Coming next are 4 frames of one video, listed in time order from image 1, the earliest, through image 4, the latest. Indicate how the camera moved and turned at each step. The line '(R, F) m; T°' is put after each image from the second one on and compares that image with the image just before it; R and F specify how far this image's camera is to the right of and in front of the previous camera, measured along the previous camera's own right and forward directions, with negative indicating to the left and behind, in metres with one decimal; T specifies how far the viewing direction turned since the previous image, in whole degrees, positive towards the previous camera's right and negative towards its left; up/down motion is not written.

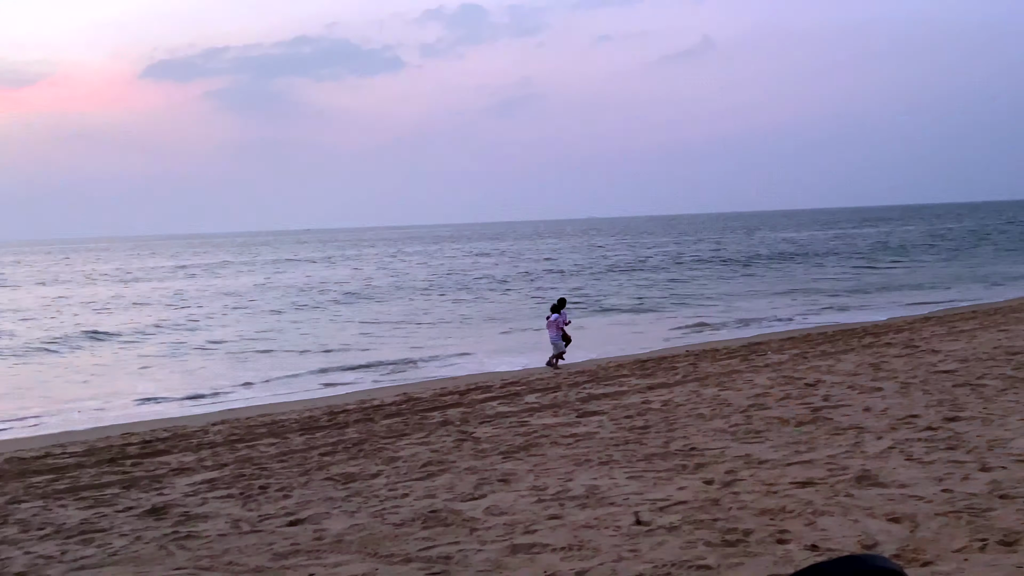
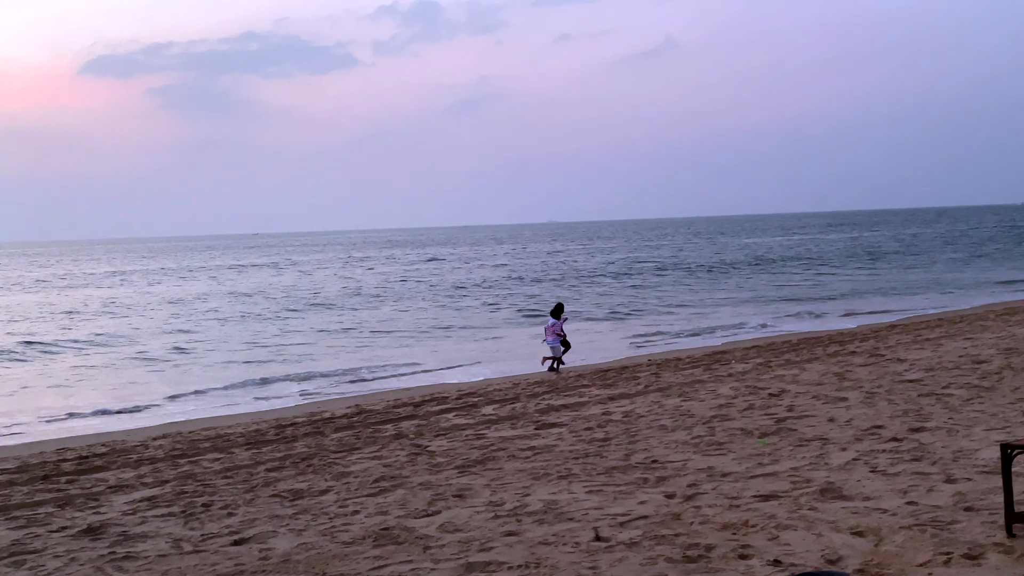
(+0.4, +0.3) m; +1°
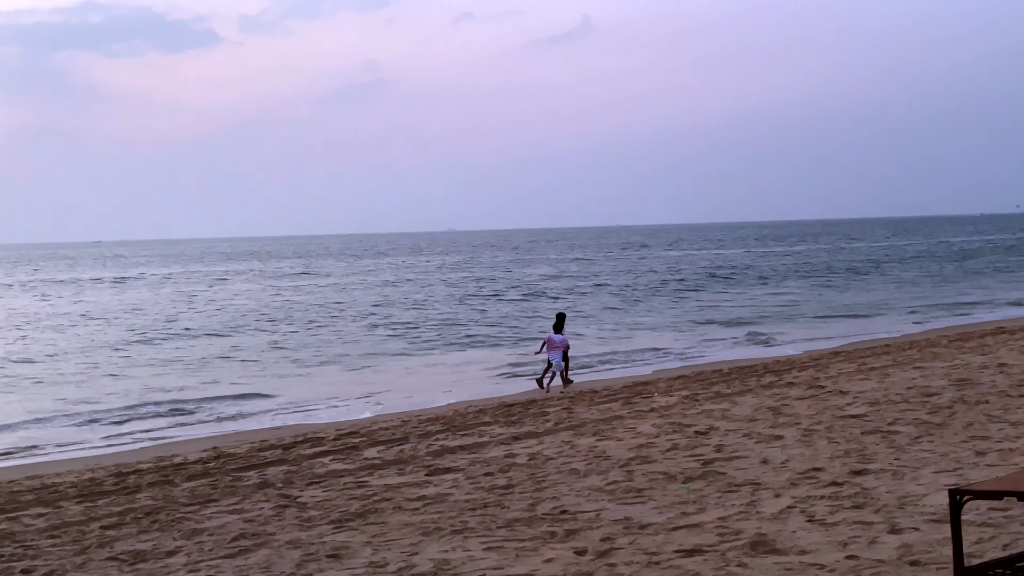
(+1.0, +1.2) m; +3°
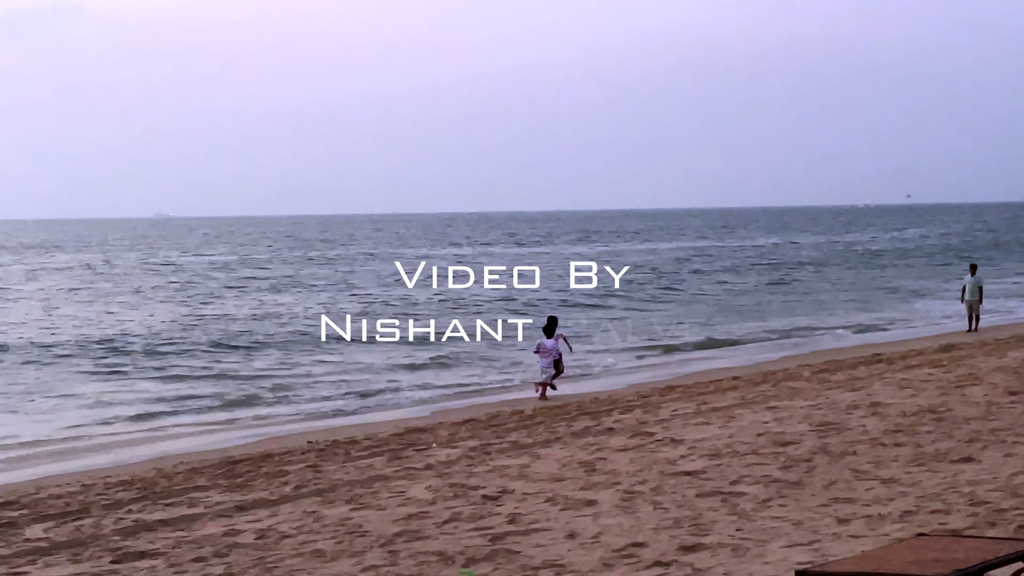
(+2.1, +1.7) m; +4°
